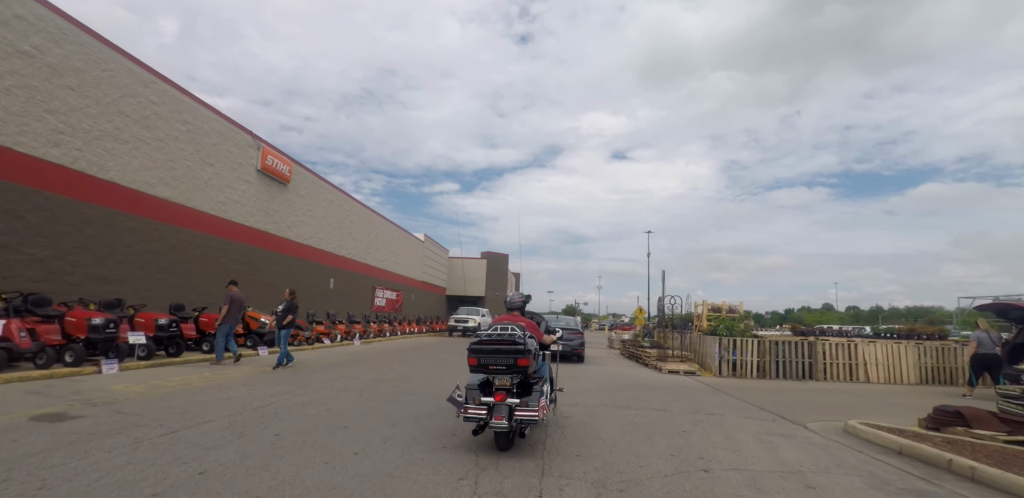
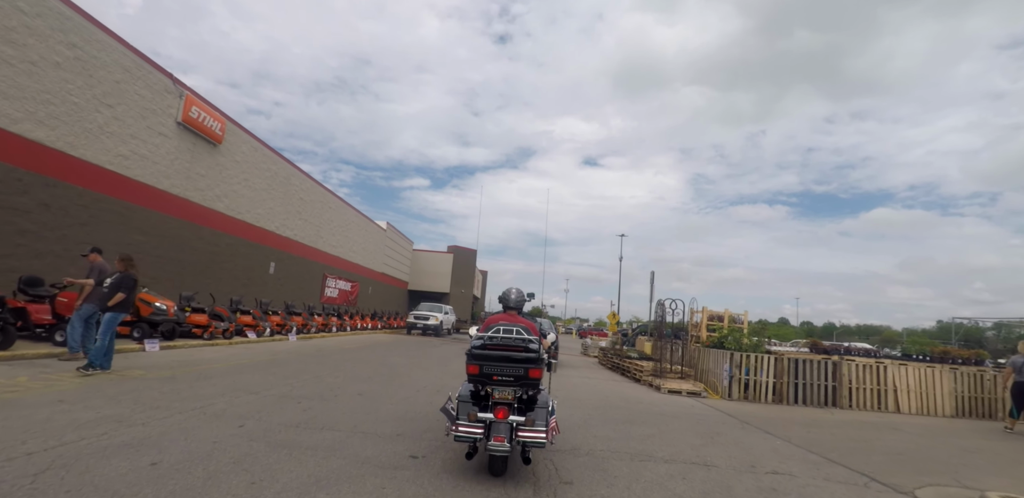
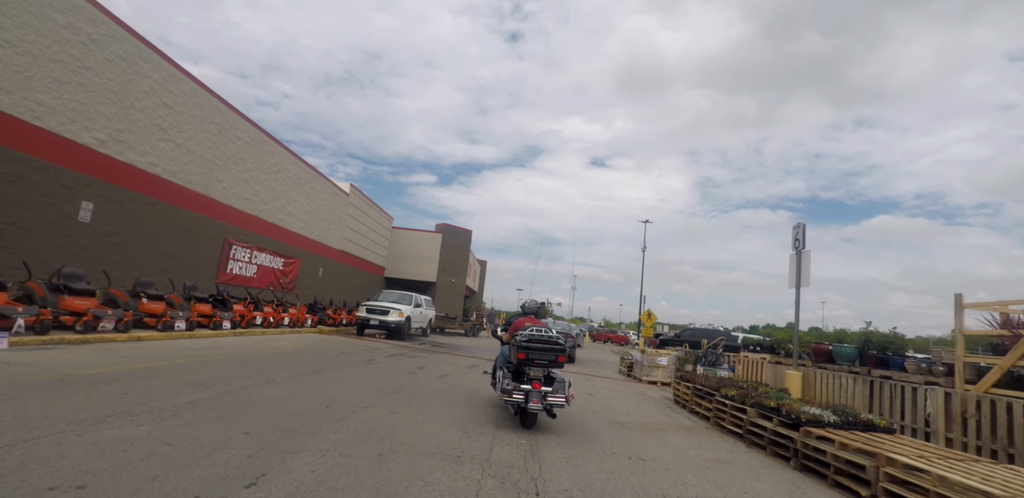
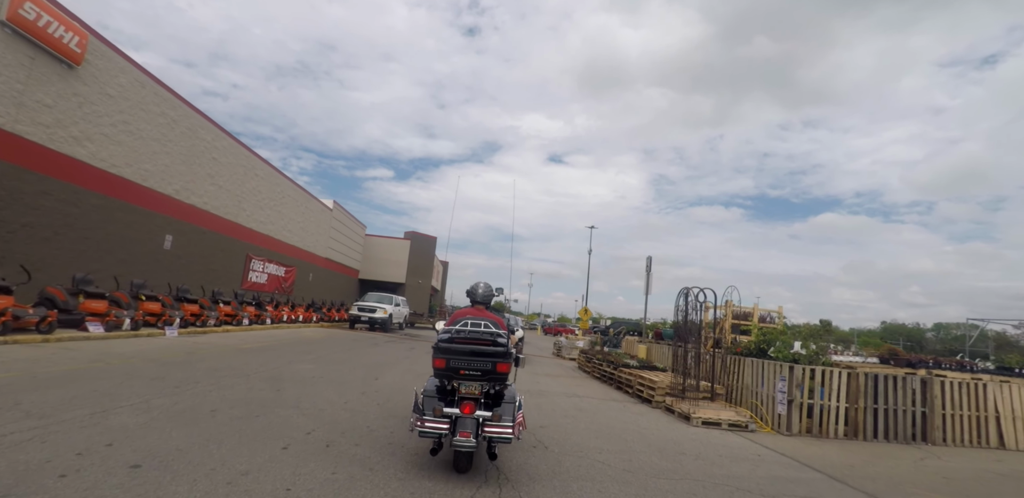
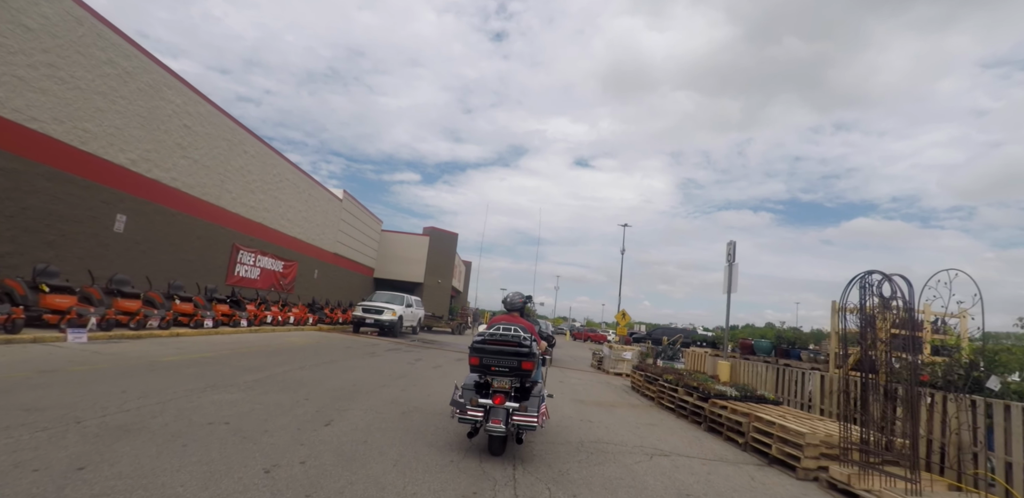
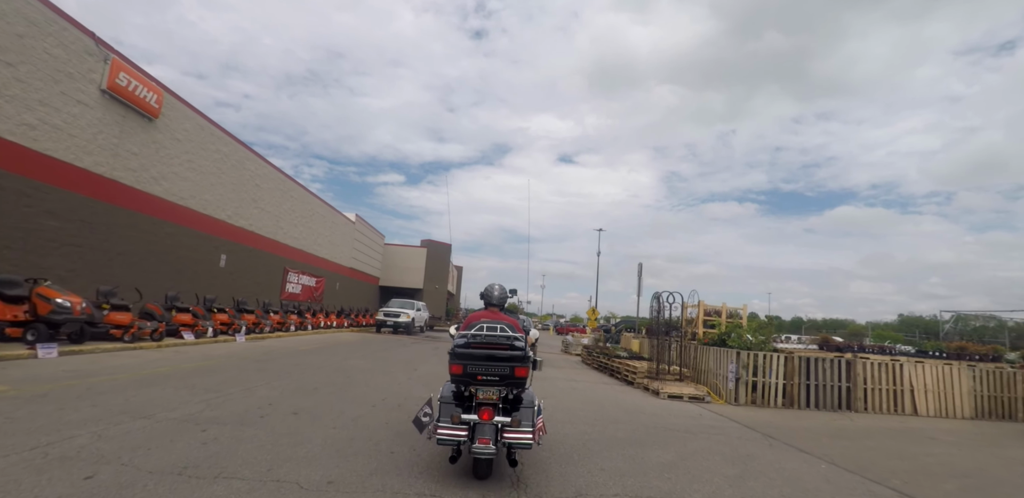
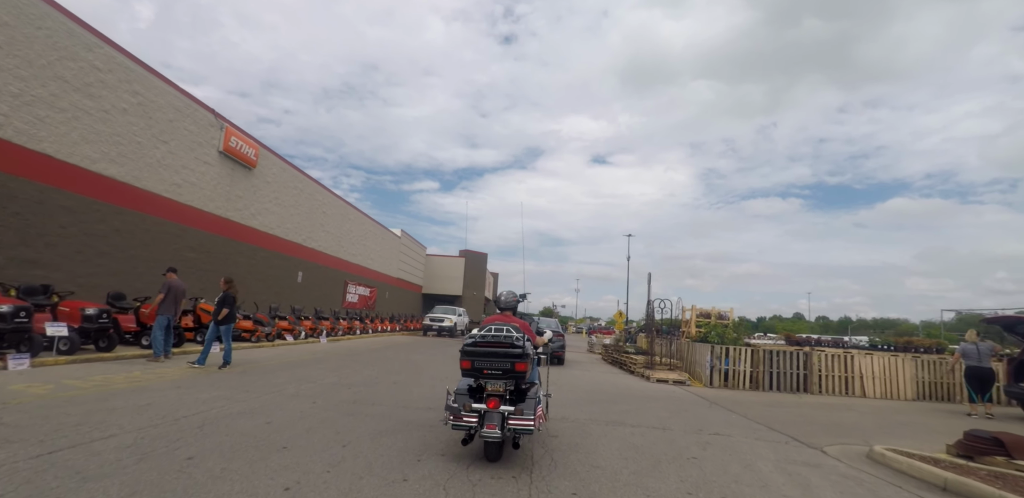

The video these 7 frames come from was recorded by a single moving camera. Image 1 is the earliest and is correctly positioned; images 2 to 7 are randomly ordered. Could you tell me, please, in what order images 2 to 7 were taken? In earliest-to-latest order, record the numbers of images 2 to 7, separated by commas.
7, 2, 6, 4, 5, 3
